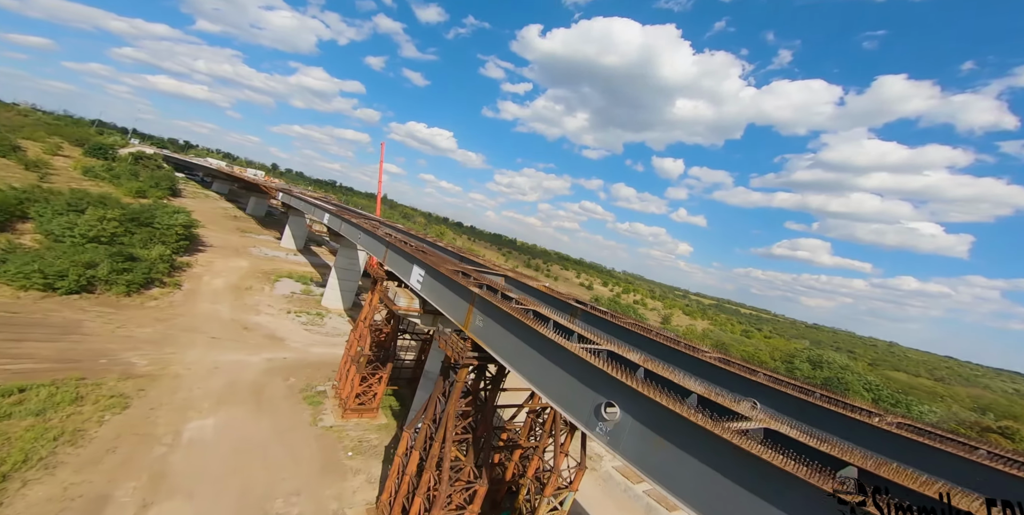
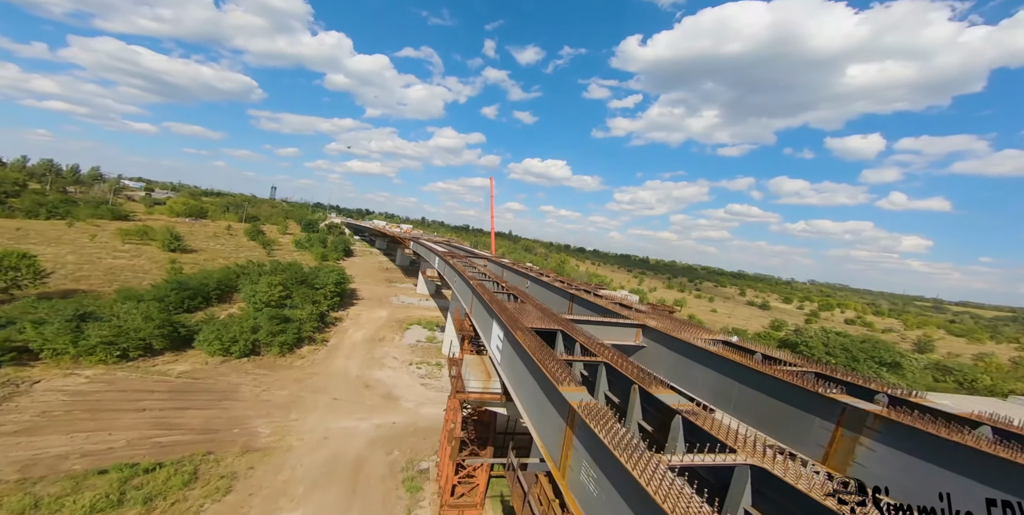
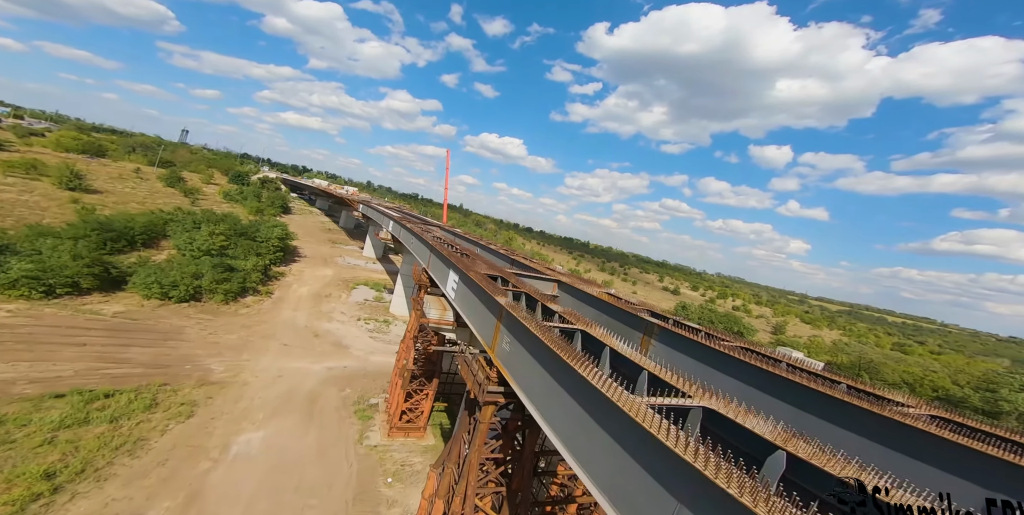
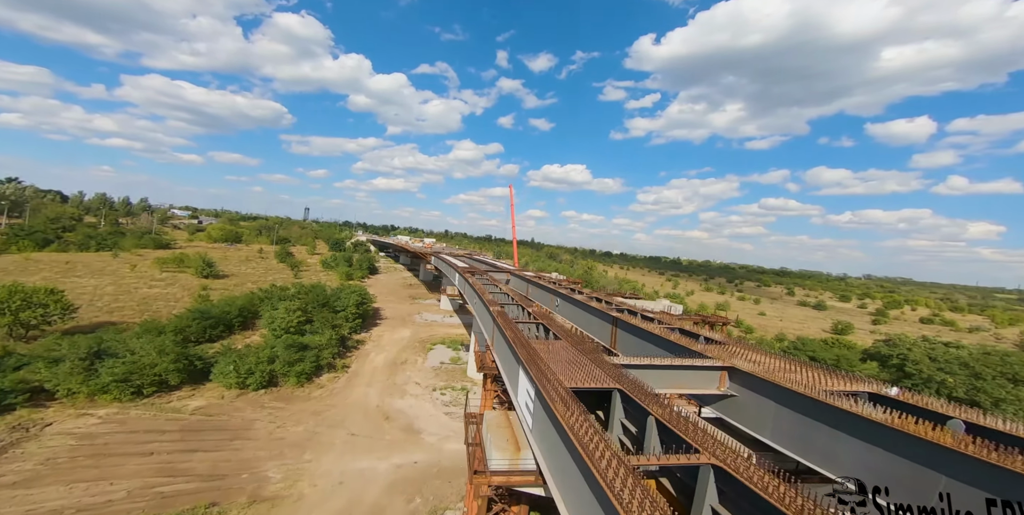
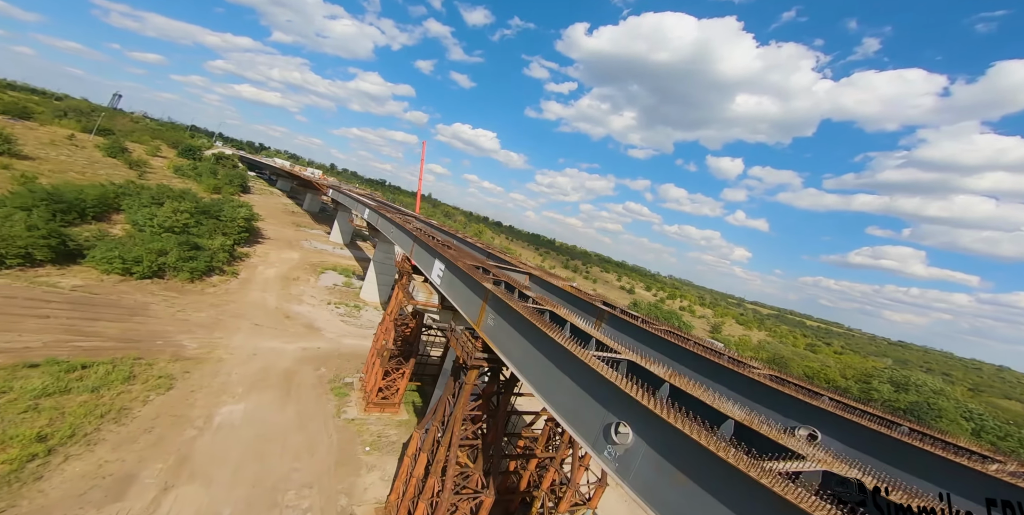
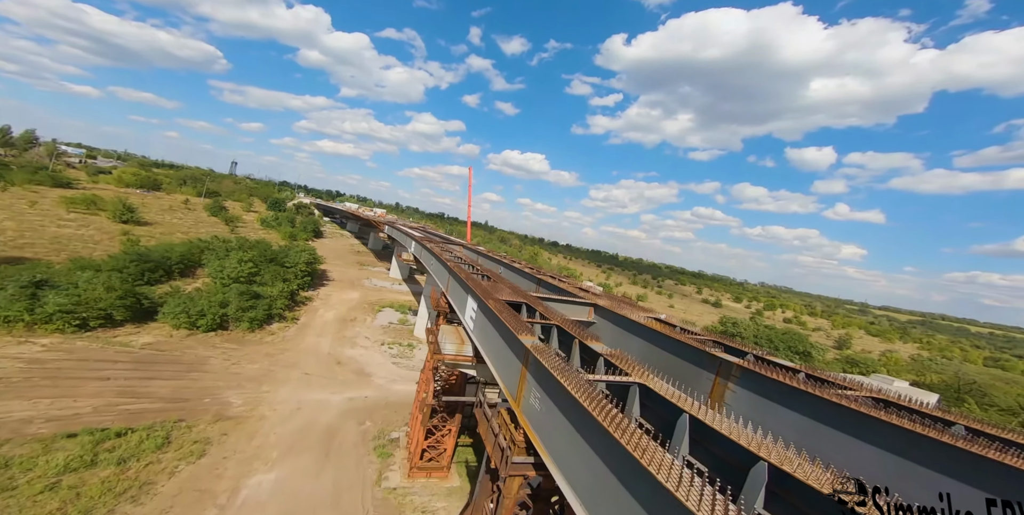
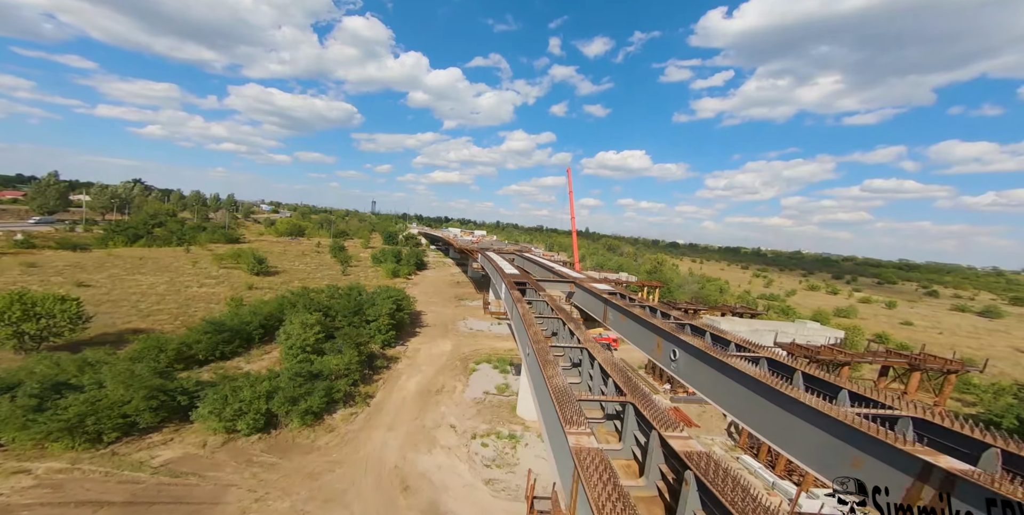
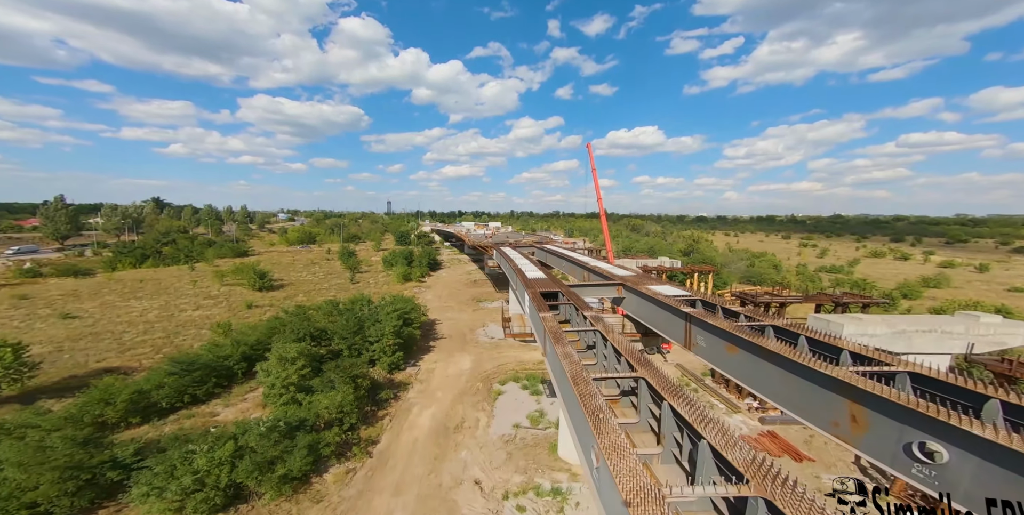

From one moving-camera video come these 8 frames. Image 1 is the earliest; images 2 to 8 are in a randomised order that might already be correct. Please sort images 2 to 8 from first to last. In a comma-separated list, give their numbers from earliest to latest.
5, 3, 6, 2, 4, 7, 8
